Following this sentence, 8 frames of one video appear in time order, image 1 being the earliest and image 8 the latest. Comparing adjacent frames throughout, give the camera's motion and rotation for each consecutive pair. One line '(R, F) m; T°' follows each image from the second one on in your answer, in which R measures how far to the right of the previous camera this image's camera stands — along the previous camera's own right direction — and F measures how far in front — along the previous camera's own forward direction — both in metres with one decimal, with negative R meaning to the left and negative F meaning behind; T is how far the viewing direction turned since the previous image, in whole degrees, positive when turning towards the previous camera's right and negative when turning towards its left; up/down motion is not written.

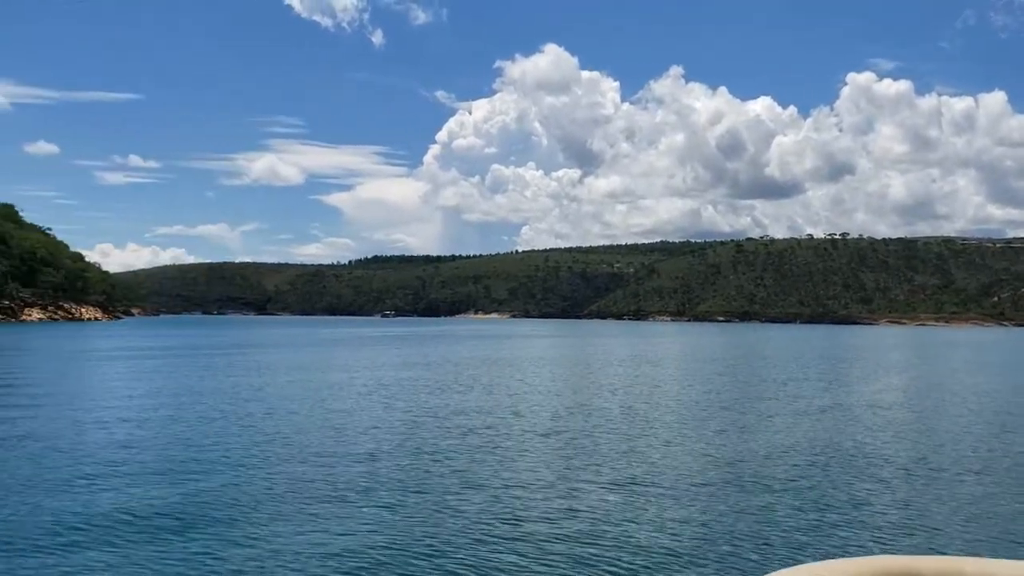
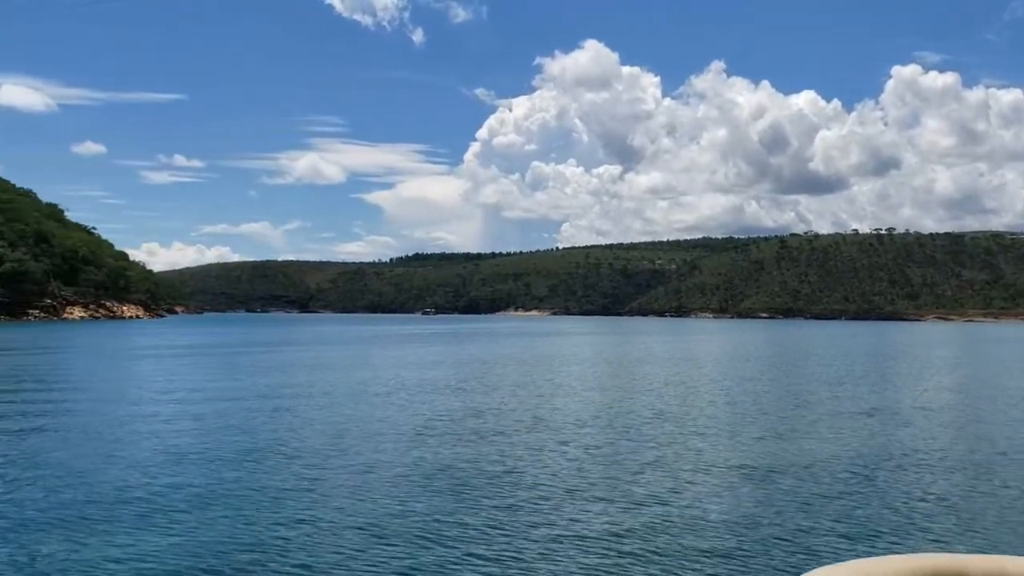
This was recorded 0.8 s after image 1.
(+0.1, +0.6) m; -2°
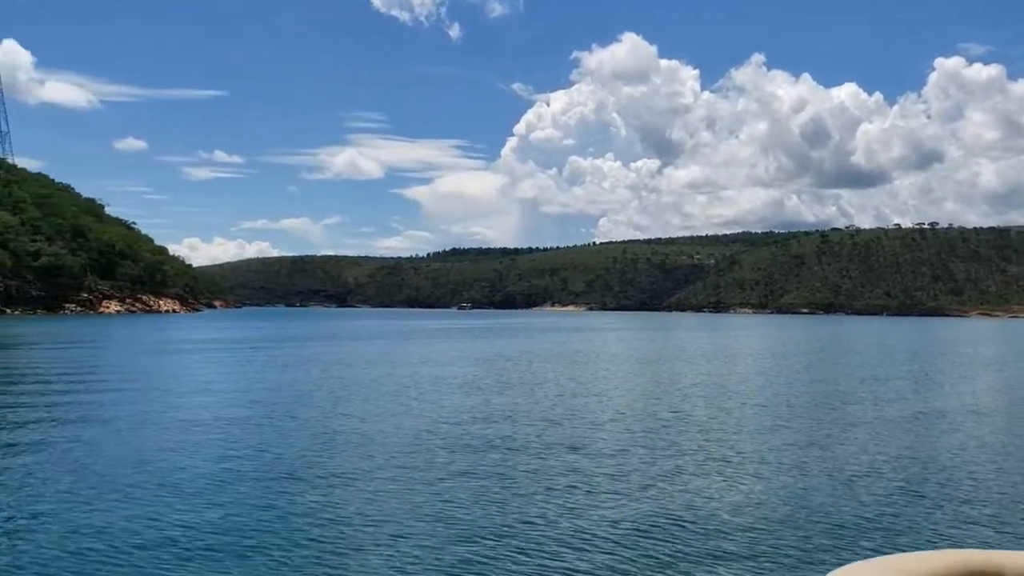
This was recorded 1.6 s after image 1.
(+0.2, +0.6) m; -2°
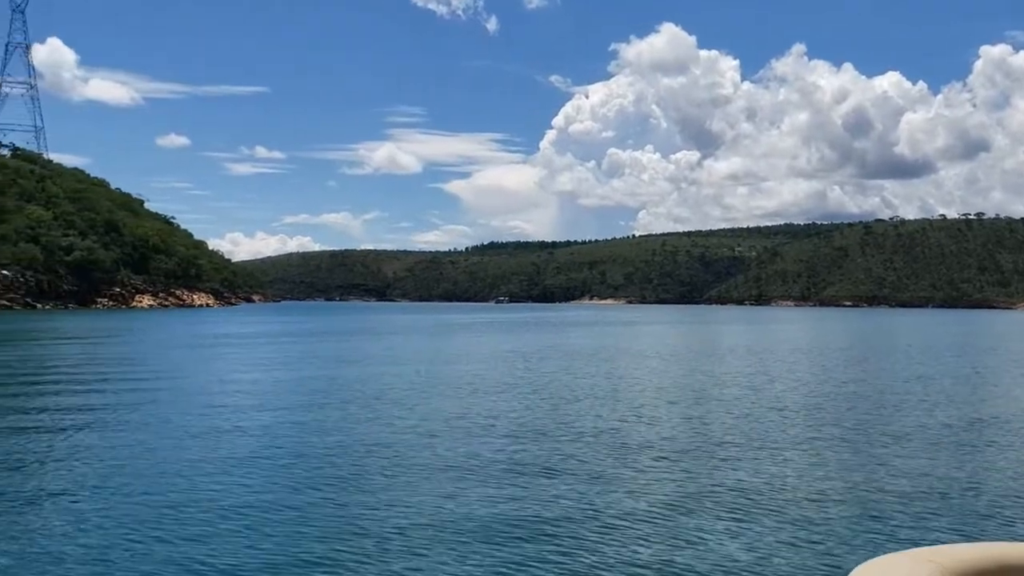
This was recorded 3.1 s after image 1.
(+0.3, +0.9) m; -2°
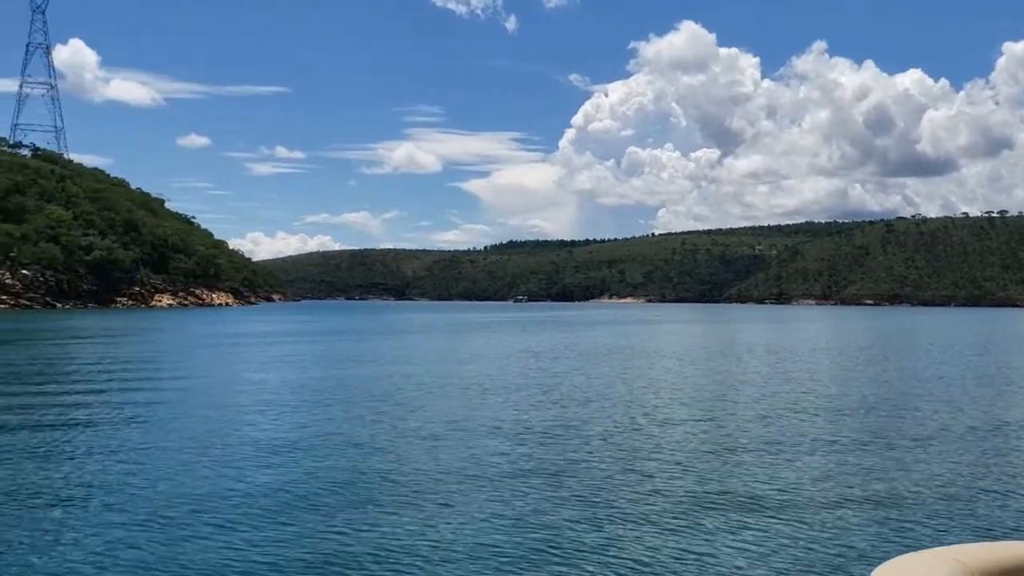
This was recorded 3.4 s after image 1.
(+0.1, +0.1) m; -1°
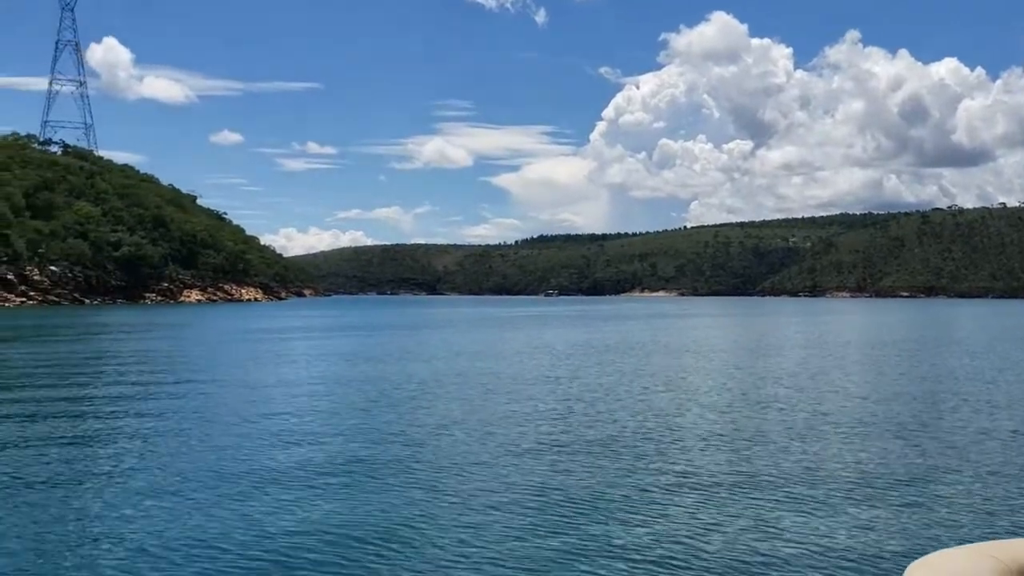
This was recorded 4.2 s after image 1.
(+0.2, +0.4) m; -2°
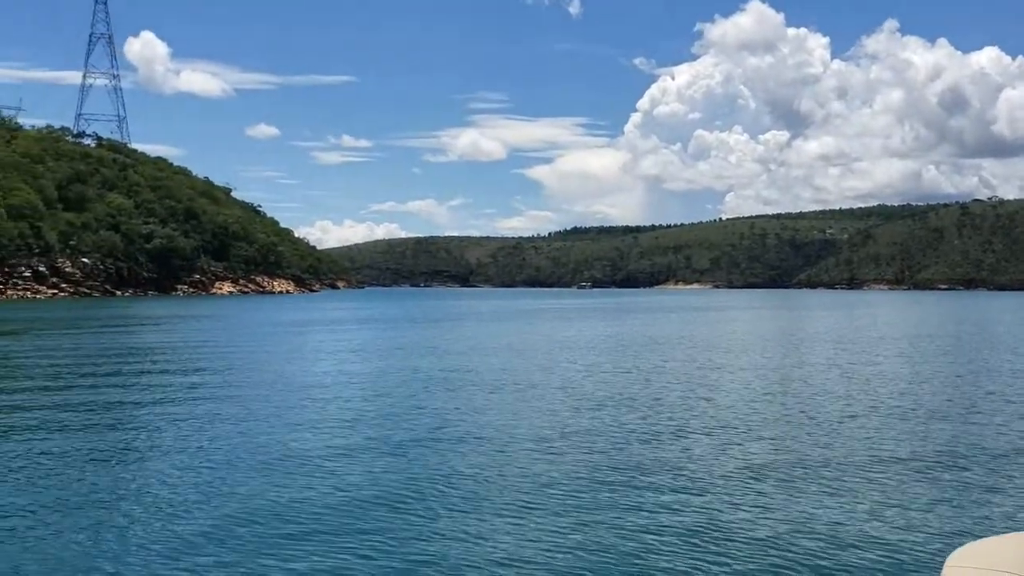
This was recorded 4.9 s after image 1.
(+0.3, +0.2) m; -2°
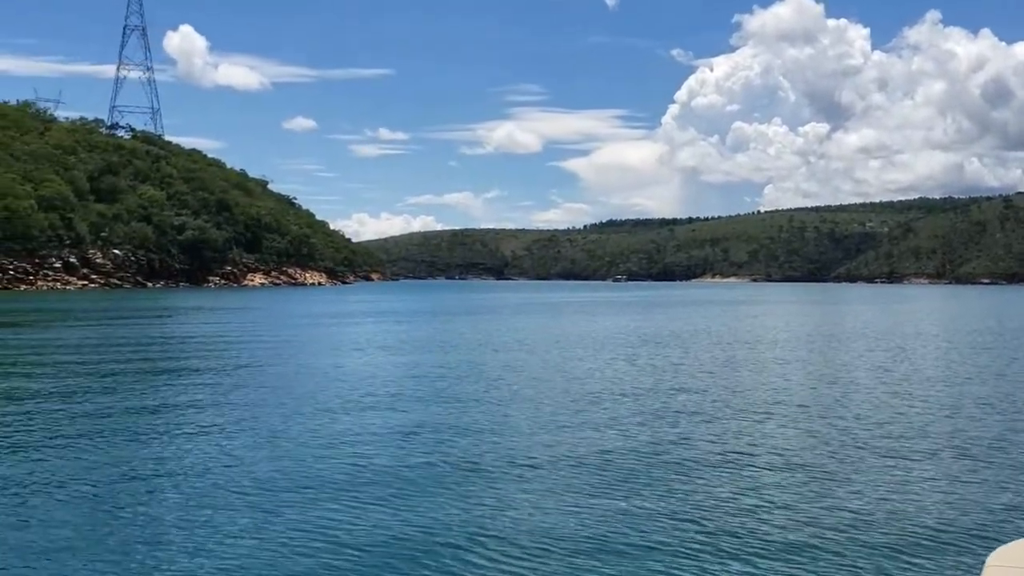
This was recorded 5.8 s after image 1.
(+0.3, +0.4) m; -2°
